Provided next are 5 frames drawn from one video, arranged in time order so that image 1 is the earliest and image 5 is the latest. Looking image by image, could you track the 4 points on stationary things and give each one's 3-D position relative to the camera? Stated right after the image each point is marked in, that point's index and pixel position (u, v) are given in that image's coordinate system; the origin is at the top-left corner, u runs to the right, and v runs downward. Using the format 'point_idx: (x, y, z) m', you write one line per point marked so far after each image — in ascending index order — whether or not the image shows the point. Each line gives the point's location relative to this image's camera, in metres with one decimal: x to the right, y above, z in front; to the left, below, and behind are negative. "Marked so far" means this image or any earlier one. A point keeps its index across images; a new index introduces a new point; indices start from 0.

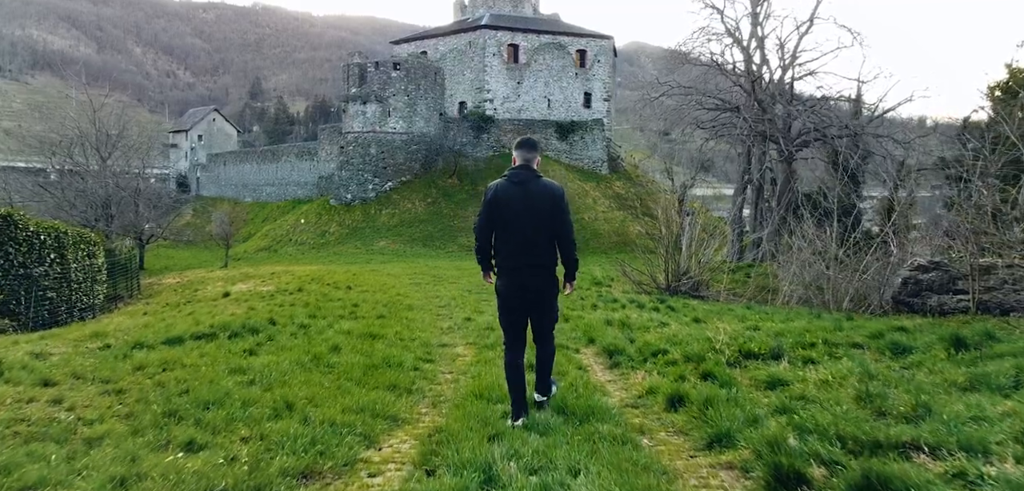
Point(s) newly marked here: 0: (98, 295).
0: (-7.6, -0.9, +13.7) m
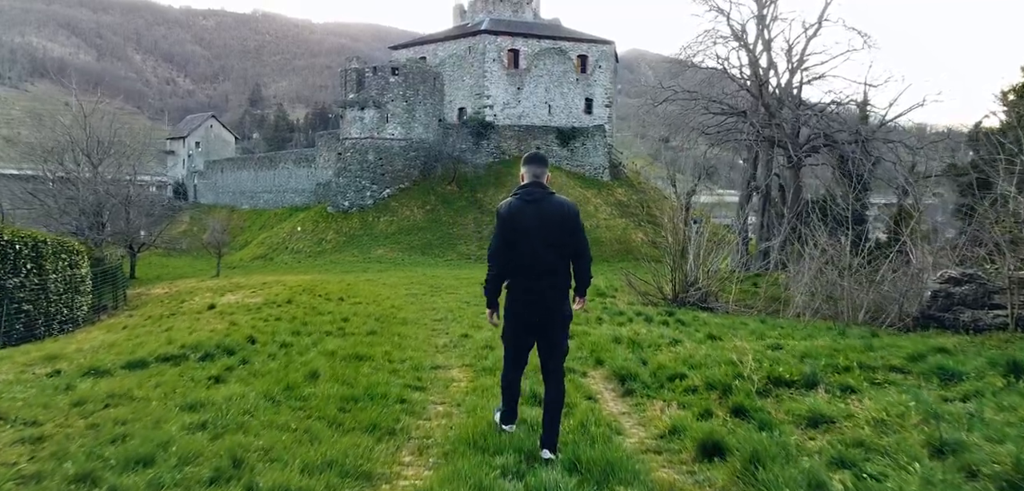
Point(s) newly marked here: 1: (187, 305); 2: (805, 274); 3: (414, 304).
0: (-7.6, -1.1, +13.2) m
1: (-5.1, -1.0, +11.7) m
2: (+4.7, -0.4, +12.1) m
3: (-1.5, -0.9, +11.2) m
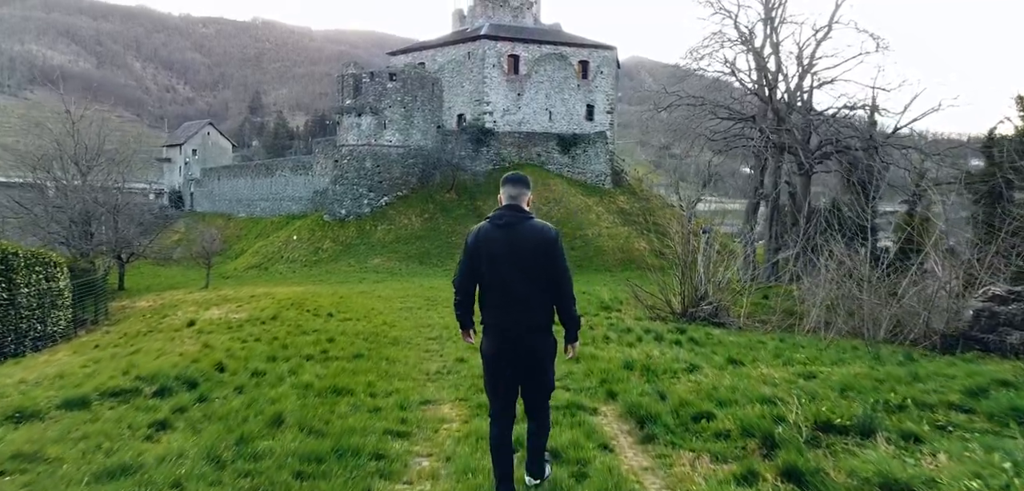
0: (-7.6, -1.3, +12.5) m
1: (-5.1, -1.1, +11.1) m
2: (+4.7, -0.6, +11.5) m
3: (-1.5, -1.1, +10.6) m
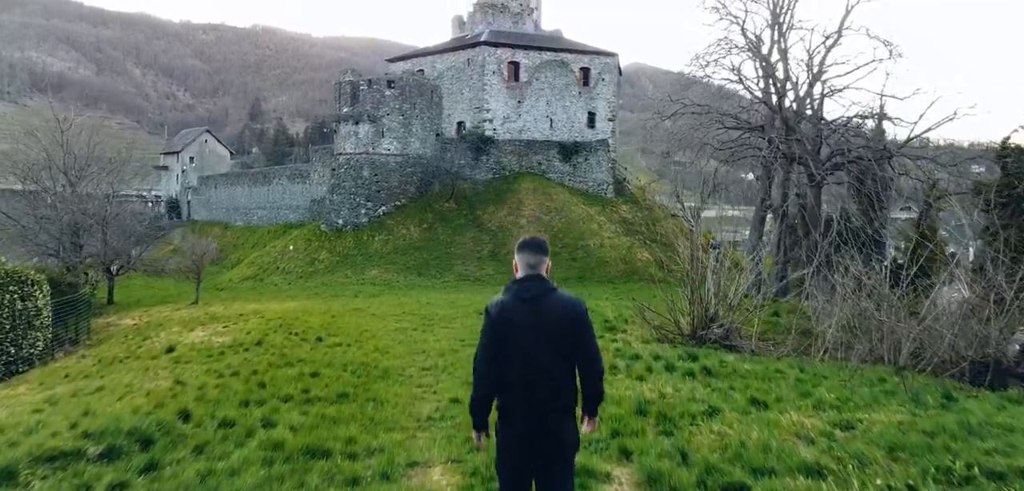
0: (-7.6, -1.5, +11.9) m
1: (-5.1, -1.4, +10.5) m
2: (+4.7, -0.9, +10.9) m
3: (-1.5, -1.3, +10.0) m
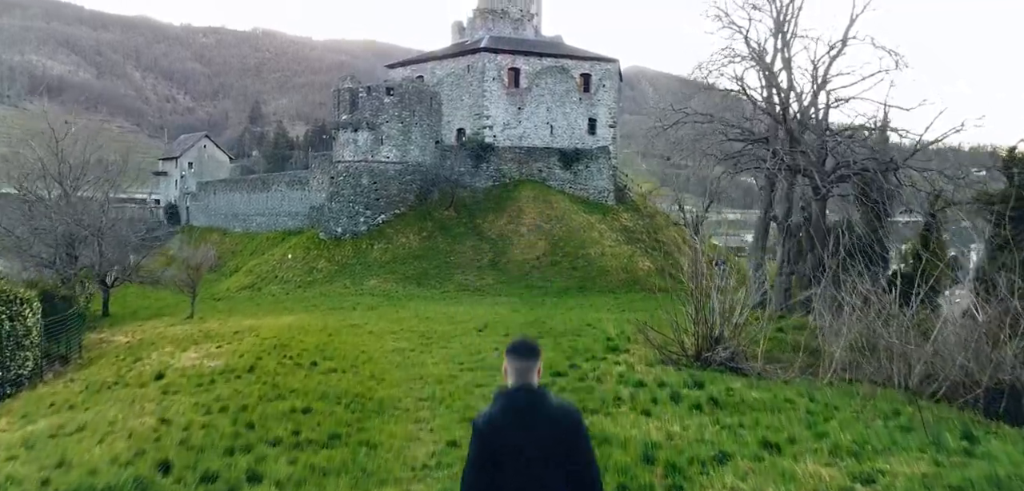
0: (-7.6, -1.8, +11.6) m
1: (-5.1, -1.7, +10.2) m
2: (+4.8, -1.2, +10.6) m
3: (-1.5, -1.6, +9.7) m
